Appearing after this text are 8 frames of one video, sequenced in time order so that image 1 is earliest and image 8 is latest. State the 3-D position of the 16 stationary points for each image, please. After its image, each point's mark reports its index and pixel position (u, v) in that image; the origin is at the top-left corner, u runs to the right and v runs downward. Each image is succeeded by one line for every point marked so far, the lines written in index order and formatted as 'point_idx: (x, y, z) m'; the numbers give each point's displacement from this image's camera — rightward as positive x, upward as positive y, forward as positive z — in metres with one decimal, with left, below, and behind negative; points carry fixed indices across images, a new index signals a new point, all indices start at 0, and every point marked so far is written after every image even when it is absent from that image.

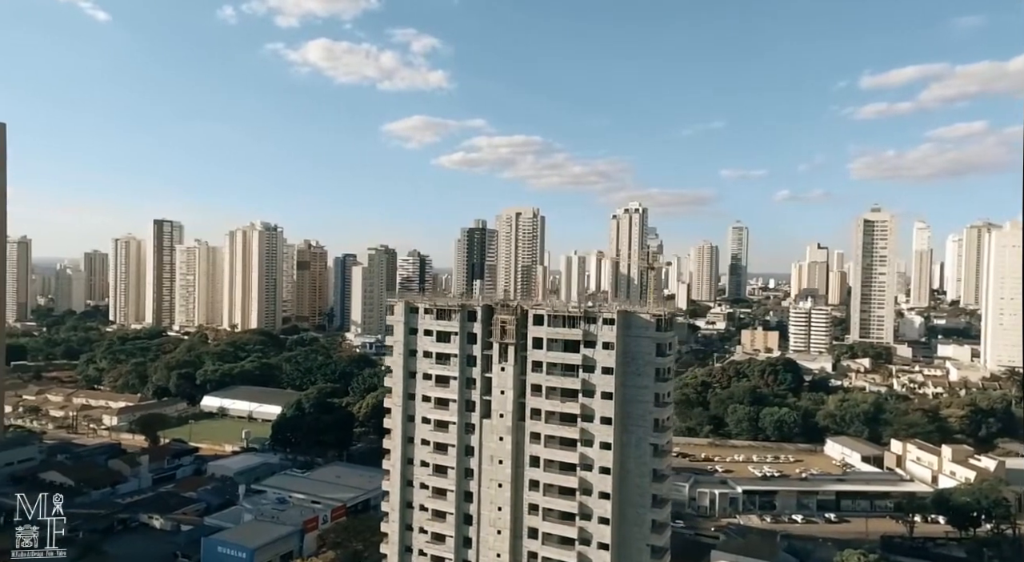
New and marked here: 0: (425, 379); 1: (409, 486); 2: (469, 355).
0: (-1.9, -2.1, +14.3) m
1: (-2.2, -4.5, +14.6) m
2: (-0.9, -1.5, +14.0) m
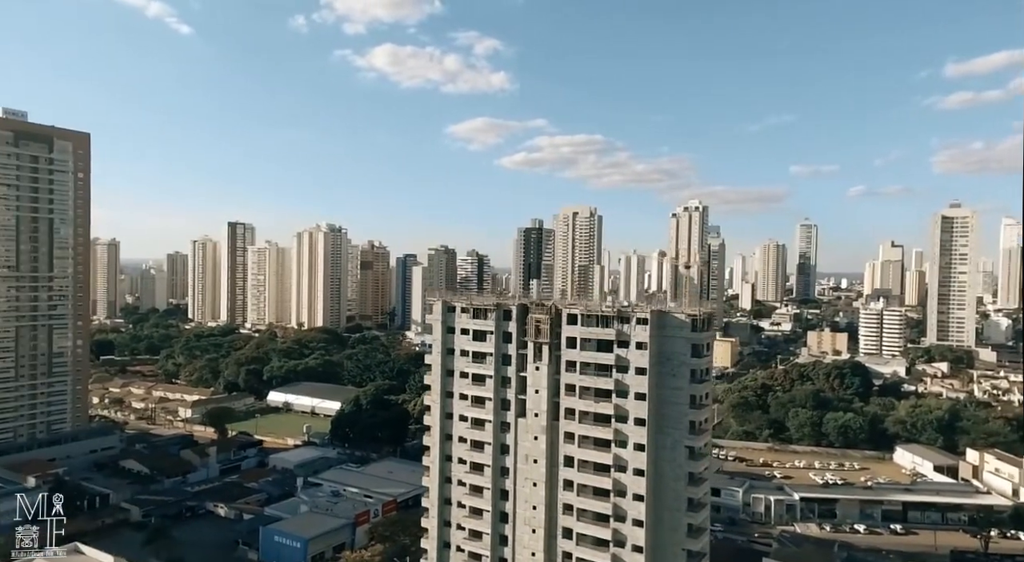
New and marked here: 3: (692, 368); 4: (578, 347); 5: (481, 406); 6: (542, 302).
0: (-1.1, -2.1, +14.5) m
1: (-1.4, -4.5, +14.8) m
2: (-0.2, -1.5, +14.1) m
3: (+3.4, -1.7, +12.7) m
4: (+1.3, -1.3, +13.3) m
5: (-0.7, -2.7, +14.3) m
6: (+0.6, -0.5, +14.0) m
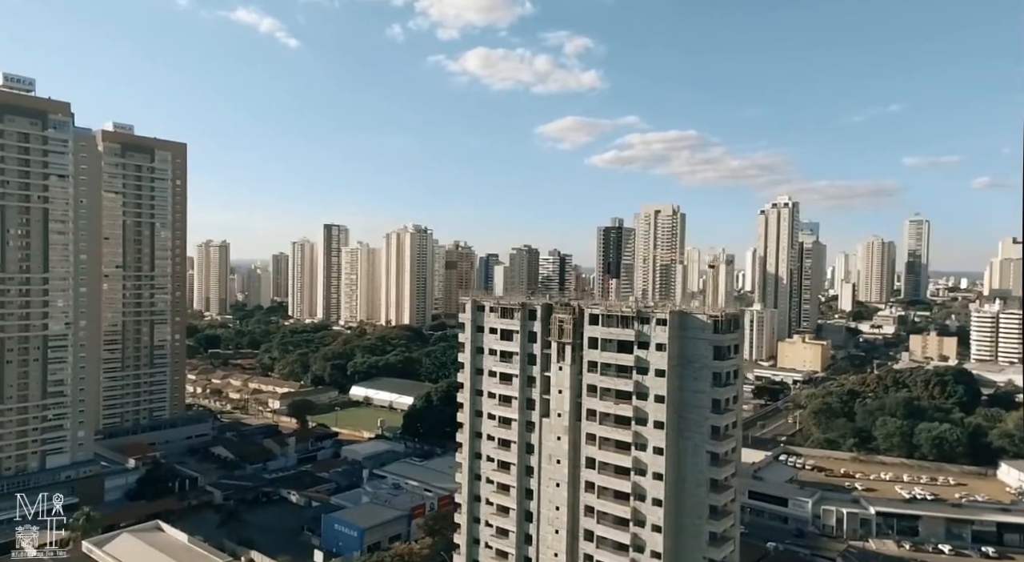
0: (-0.5, -2.1, +14.7) m
1: (-0.8, -4.5, +15.0) m
2: (+0.4, -1.5, +14.1) m
3: (+3.7, -1.7, +12.3) m
4: (+1.7, -1.3, +13.2) m
5: (-0.1, -2.7, +14.4) m
6: (+1.1, -0.4, +13.9) m
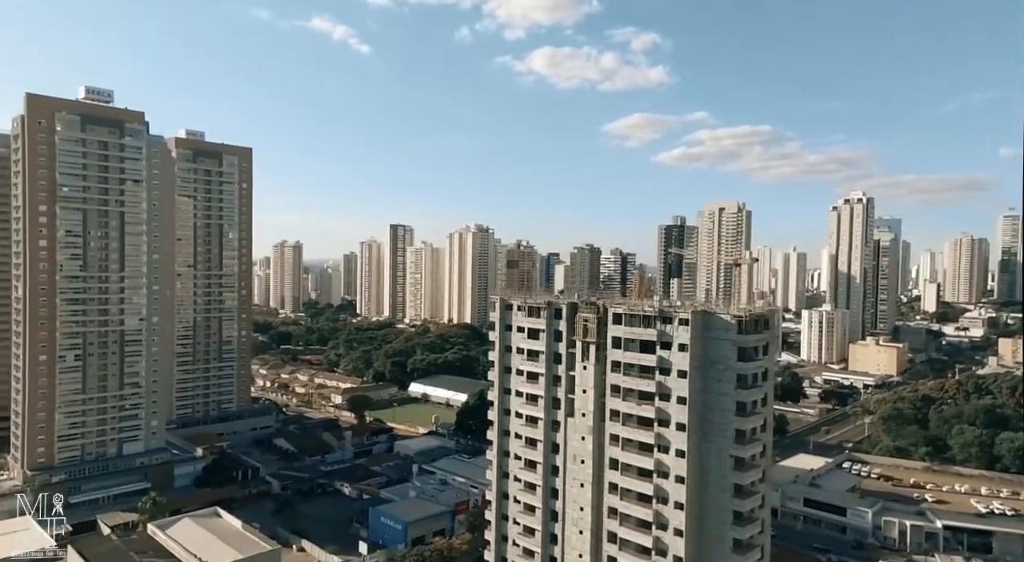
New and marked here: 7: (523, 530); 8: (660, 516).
0: (+0.1, -2.1, +14.7) m
1: (-0.2, -4.4, +15.1) m
2: (+0.9, -1.5, +14.1) m
3: (+4.0, -1.6, +11.9) m
4: (+2.1, -1.3, +12.9) m
5: (+0.5, -2.6, +14.4) m
6: (+1.6, -0.4, +13.8) m
7: (+0.2, -5.4, +14.6) m
8: (+2.7, -4.4, +12.4) m
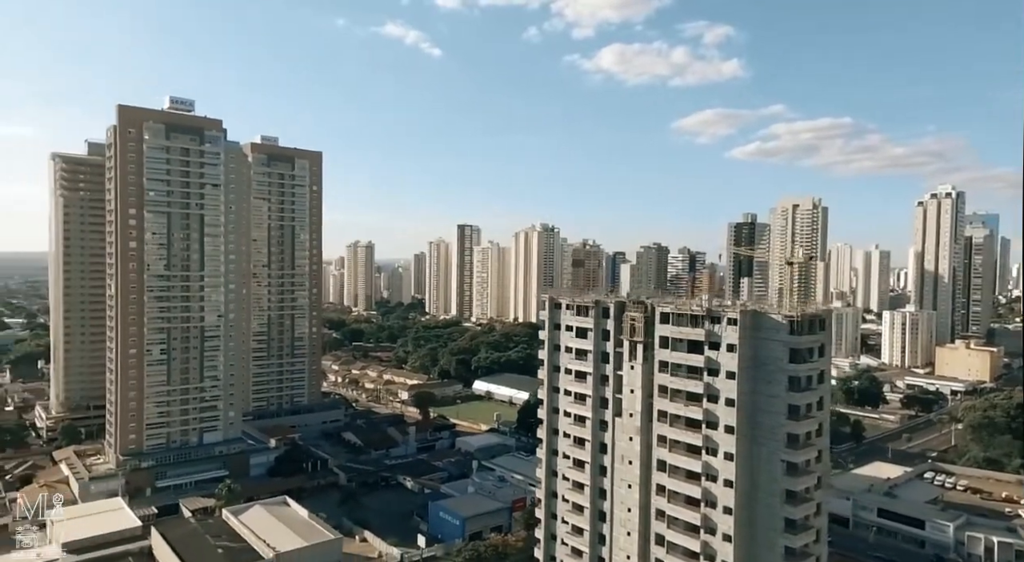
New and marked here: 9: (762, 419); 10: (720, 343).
0: (+1.2, -2.0, +14.7) m
1: (+1.0, -4.4, +15.1) m
2: (+1.9, -1.5, +14.0) m
3: (+4.8, -1.6, +11.5) m
4: (+3.0, -1.3, +12.8) m
5: (+1.5, -2.6, +14.4) m
6: (+2.6, -0.4, +13.6) m
7: (+1.3, -5.4, +14.6) m
8: (+3.6, -4.3, +12.1) m
9: (+4.4, -2.4, +11.7) m
10: (+3.7, -1.1, +12.0) m
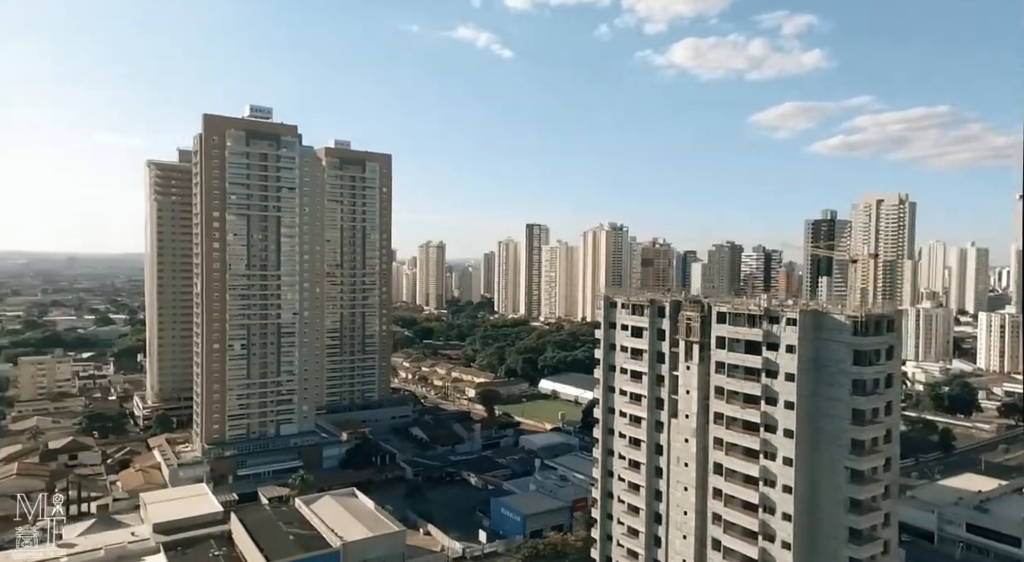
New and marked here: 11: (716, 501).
0: (+2.4, -2.0, +14.6) m
1: (+2.2, -4.4, +15.0) m
2: (+3.1, -1.5, +13.8) m
3: (+5.6, -1.6, +11.0) m
4: (+4.0, -1.2, +12.5) m
5: (+2.7, -2.6, +14.2) m
6: (+3.7, -0.4, +13.4) m
7: (+2.5, -5.4, +14.5) m
8: (+4.5, -4.3, +11.8) m
9: (+5.3, -2.4, +11.3) m
10: (+4.7, -1.1, +11.6) m
11: (+3.9, -4.2, +12.7) m
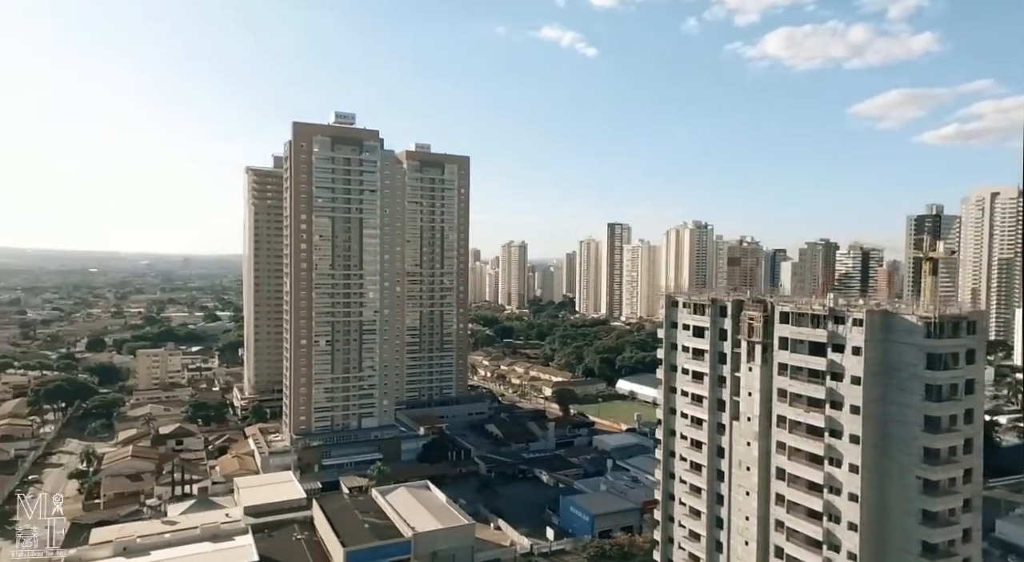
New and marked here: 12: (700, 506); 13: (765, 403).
0: (+3.7, -2.0, +14.3) m
1: (+3.5, -4.4, +14.8) m
2: (+4.2, -1.4, +13.5) m
3: (+6.4, -1.6, +10.4) m
4: (+5.0, -1.2, +12.0) m
5: (+3.9, -2.6, +13.9) m
6: (+4.8, -0.3, +13.0) m
7: (+3.8, -5.4, +14.2) m
8: (+5.4, -4.3, +11.3) m
9: (+6.1, -2.4, +10.7) m
10: (+5.5, -1.1, +11.1) m
11: (+4.9, -4.1, +12.3) m
12: (+3.9, -4.7, +13.9) m
13: (+4.8, -2.3, +12.5) m
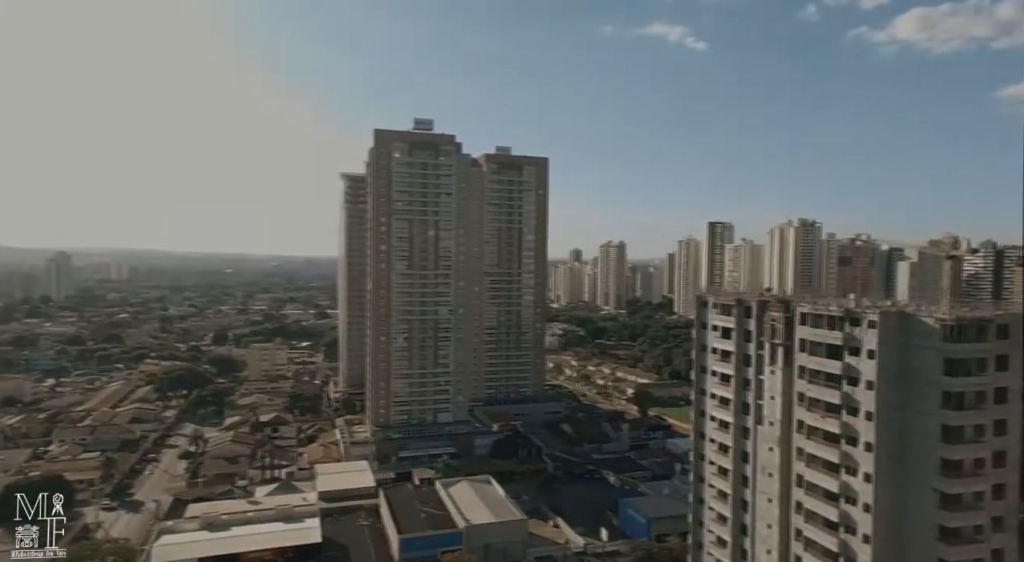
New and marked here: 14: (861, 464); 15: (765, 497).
0: (+4.2, -2.0, +14.0) m
1: (+4.1, -4.3, +14.4) m
2: (+4.6, -1.4, +13.0) m
3: (+6.3, -1.6, +9.6) m
4: (+5.1, -1.2, +11.5) m
5: (+4.3, -2.6, +13.5) m
6: (+5.1, -0.3, +12.4) m
7: (+4.2, -5.3, +13.8) m
8: (+5.4, -4.3, +10.7) m
9: (+6.0, -2.4, +10.0) m
10: (+5.5, -1.1, +10.5) m
11: (+5.0, -4.1, +11.7) m
12: (+4.3, -4.7, +13.5) m
13: (+4.9, -2.3, +12.0) m
14: (+5.5, -2.9, +10.4) m
15: (+4.7, -4.0, +12.5) m
